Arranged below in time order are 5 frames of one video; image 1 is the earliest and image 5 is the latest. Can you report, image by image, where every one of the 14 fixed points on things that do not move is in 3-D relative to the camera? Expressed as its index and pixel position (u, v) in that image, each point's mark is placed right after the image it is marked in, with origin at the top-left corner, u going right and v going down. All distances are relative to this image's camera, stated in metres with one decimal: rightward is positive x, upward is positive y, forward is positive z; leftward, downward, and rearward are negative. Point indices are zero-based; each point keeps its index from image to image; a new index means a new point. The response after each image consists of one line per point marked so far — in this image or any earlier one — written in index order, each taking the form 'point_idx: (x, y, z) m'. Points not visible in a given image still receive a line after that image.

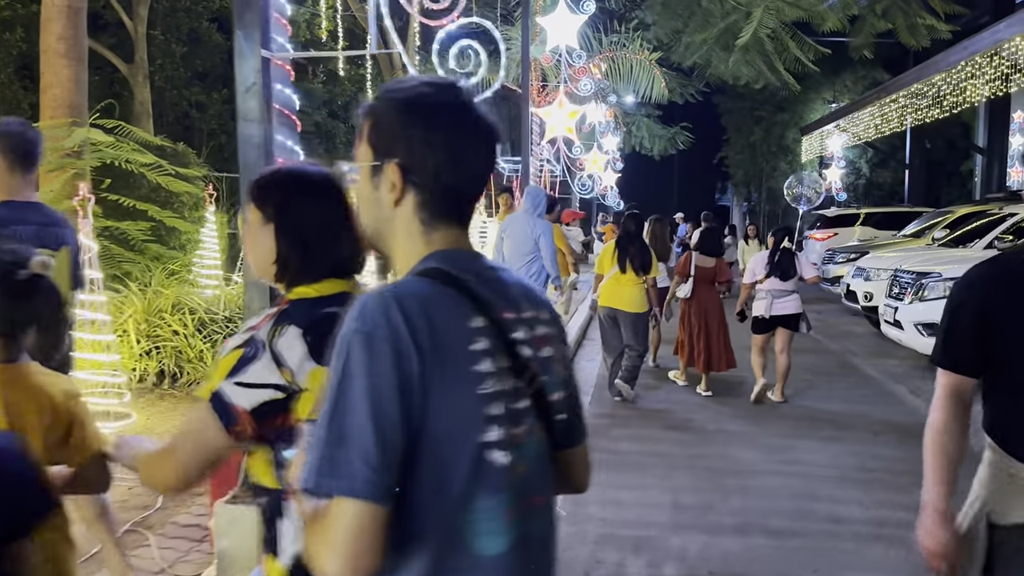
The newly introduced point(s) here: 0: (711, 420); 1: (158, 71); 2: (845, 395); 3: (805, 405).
0: (+1.8, -1.1, +7.8) m
1: (-6.2, +3.8, +15.3) m
2: (+3.6, -1.1, +9.5) m
3: (+3.0, -1.2, +9.0) m
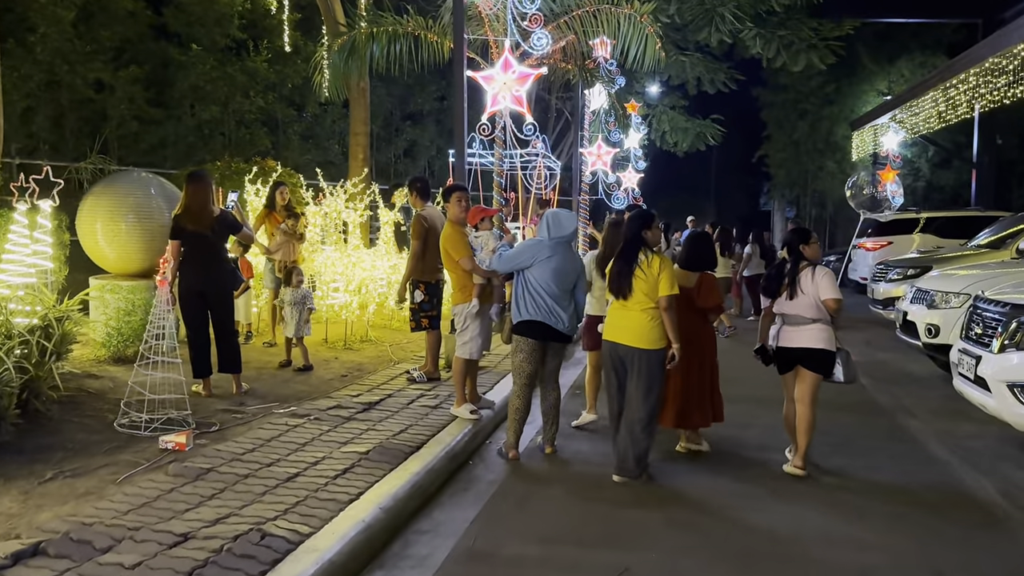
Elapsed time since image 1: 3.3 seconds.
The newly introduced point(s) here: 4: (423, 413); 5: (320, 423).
0: (+0.8, -1.4, +4.6) m
1: (-6.7, +3.5, +12.6) m
2: (+2.7, -1.4, +6.2) m
3: (+2.1, -1.4, +5.7) m
4: (-0.7, -1.0, +6.7) m
5: (-1.4, -1.0, +6.3) m
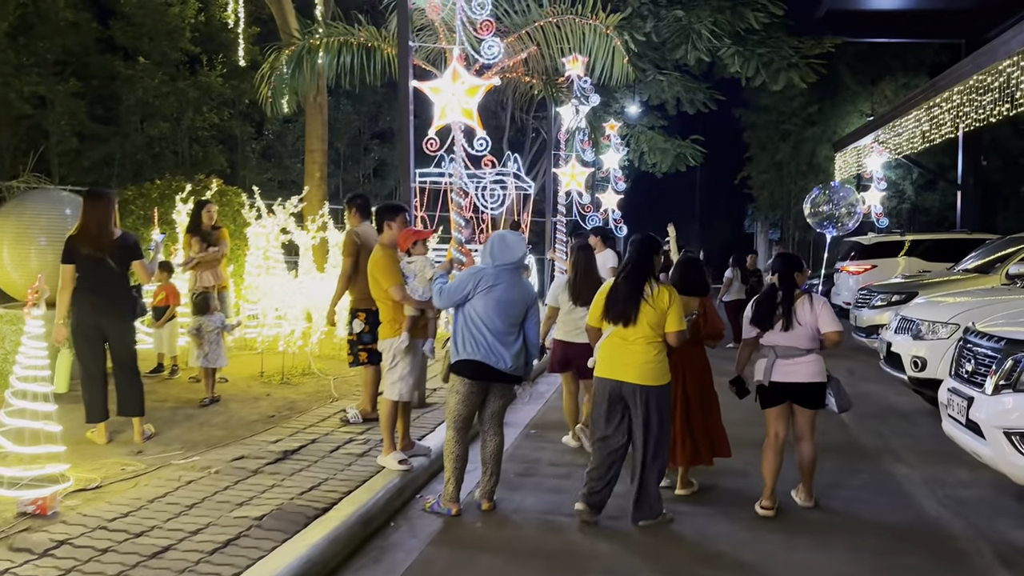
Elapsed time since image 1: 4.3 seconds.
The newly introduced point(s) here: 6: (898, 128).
0: (+0.4, -1.6, +3.8) m
1: (-7.3, +3.2, +11.8) m
2: (+2.3, -1.6, +5.5) m
3: (+1.7, -1.6, +4.9) m
4: (-1.1, -1.2, +6.0) m
5: (-1.8, -1.2, +5.5) m
6: (+8.6, +3.6, +19.5) m
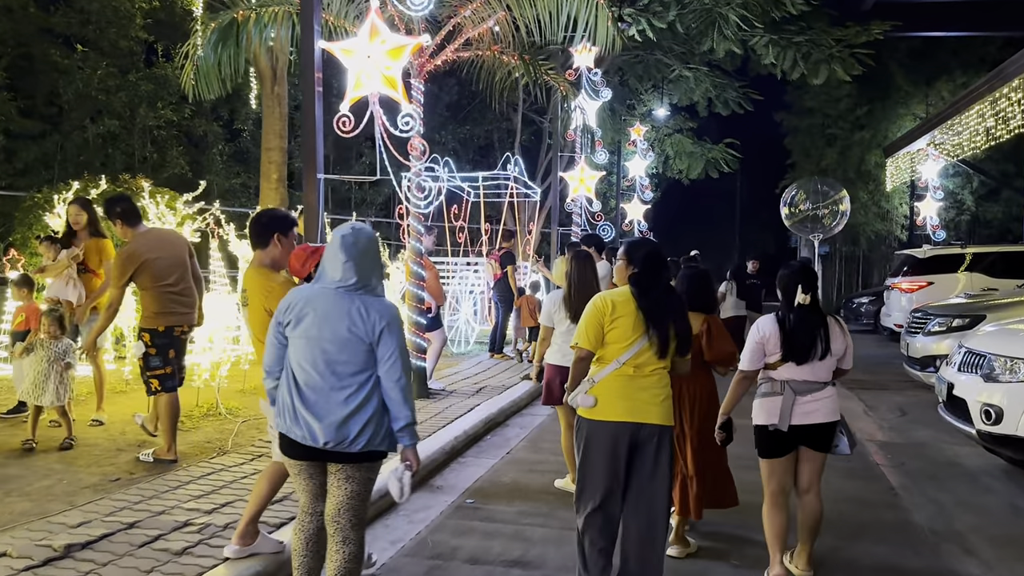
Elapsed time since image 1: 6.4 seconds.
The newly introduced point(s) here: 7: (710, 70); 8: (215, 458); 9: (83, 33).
0: (-0.3, -1.7, +1.9) m
1: (-7.5, +3.0, +10.3) m
2: (+1.7, -1.7, +3.4) m
3: (+1.1, -1.7, +2.9) m
4: (-1.7, -1.3, +4.1) m
5: (-2.4, -1.3, +3.7) m
6: (+8.7, +3.2, +17.2) m
7: (+4.5, +4.9, +19.8) m
8: (-2.1, -1.2, +6.3) m
9: (-6.0, +3.6, +12.3) m
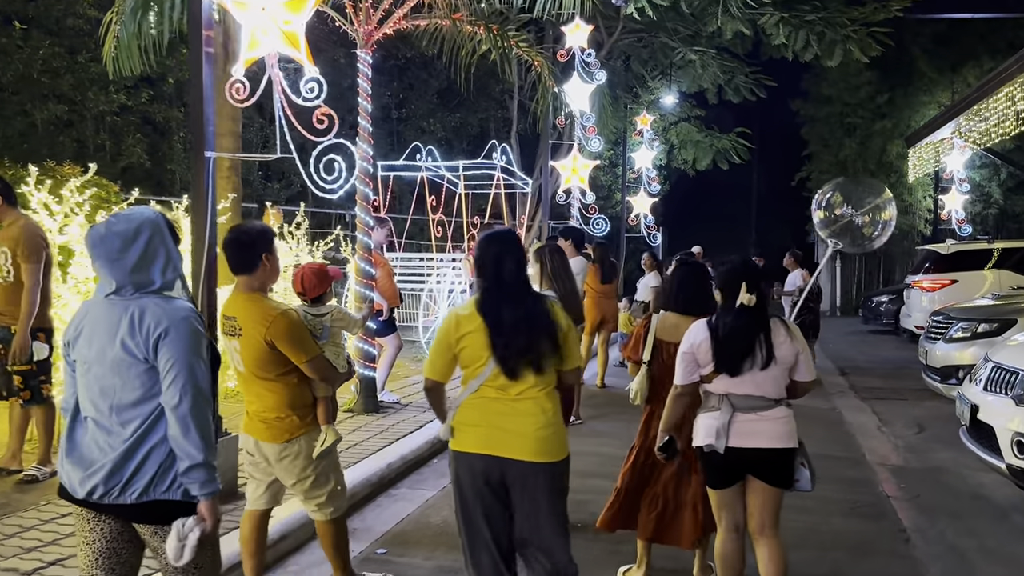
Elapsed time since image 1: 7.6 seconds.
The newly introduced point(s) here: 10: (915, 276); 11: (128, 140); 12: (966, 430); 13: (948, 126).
0: (-0.8, -1.7, +0.8) m
1: (-7.8, +3.0, +9.4) m
2: (+1.2, -1.8, +2.3) m
3: (+0.5, -1.8, +1.9) m
4: (-2.2, -1.3, +3.1) m
5: (-2.9, -1.3, +2.7) m
6: (+8.6, +3.2, +15.9) m
7: (+4.4, +5.0, +18.6) m
8: (-2.5, -1.2, +5.2) m
9: (-6.3, +3.6, +11.4) m
10: (+6.4, +0.2, +14.0) m
11: (-5.5, +2.1, +12.5) m
12: (+3.2, -1.0, +6.2) m
13: (+8.7, +3.3, +17.4) m
